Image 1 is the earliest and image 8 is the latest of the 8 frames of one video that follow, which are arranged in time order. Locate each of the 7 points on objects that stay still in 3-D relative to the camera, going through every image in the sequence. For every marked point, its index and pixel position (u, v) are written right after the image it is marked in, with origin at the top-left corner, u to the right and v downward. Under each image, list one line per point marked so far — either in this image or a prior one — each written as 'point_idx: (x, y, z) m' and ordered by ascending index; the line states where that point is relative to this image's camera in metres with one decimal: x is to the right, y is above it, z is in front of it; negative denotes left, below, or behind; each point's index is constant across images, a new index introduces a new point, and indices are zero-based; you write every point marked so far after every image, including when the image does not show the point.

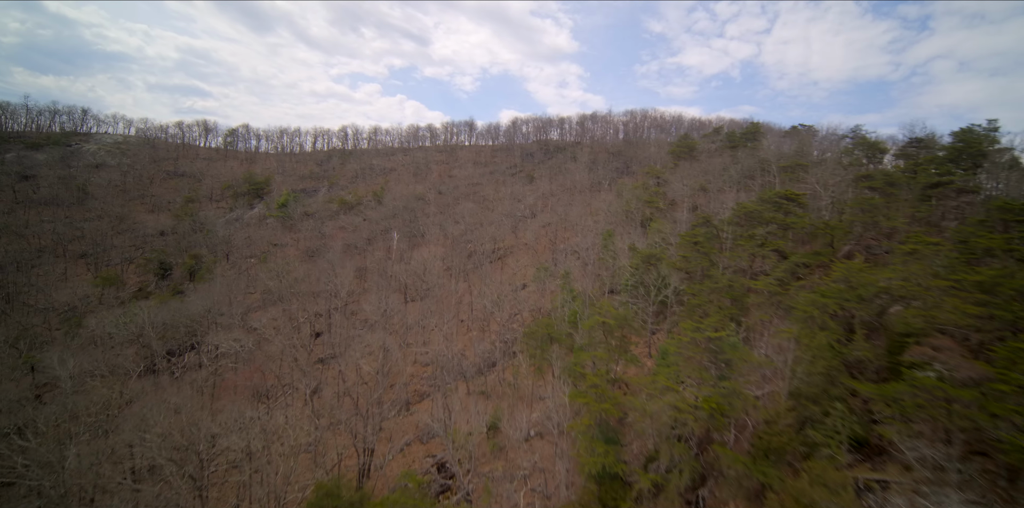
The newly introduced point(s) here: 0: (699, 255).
0: (+7.4, -0.1, +16.5) m
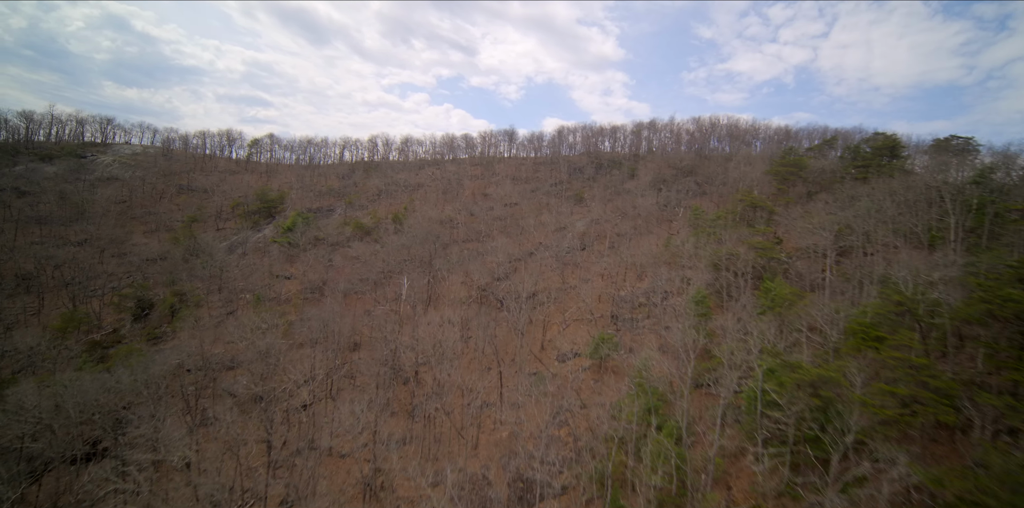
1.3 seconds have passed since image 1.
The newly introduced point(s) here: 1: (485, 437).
0: (+8.6, -2.9, +8.6) m
1: (-1.1, -7.5, +17.1) m
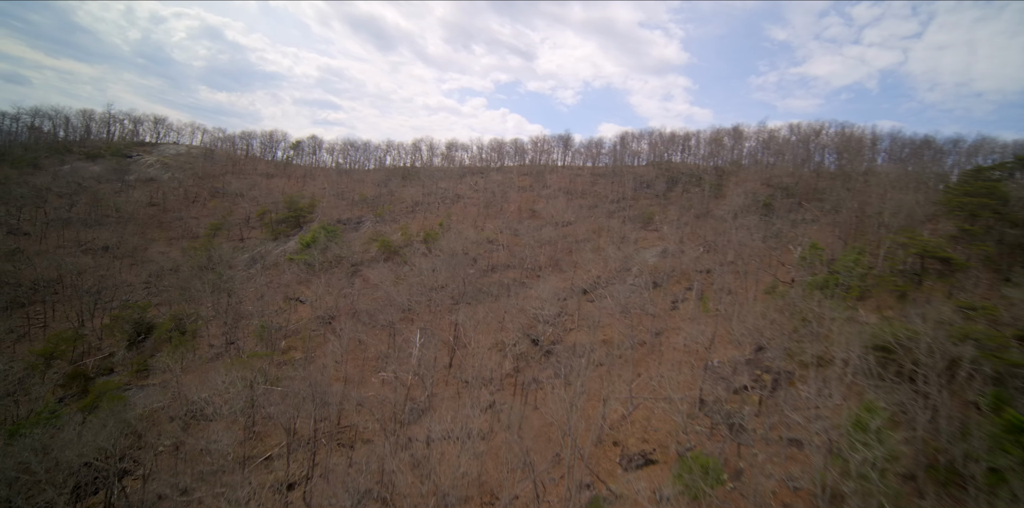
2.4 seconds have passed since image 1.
0: (+8.8, -5.2, +1.8) m
1: (0.0, -9.4, +11.4) m
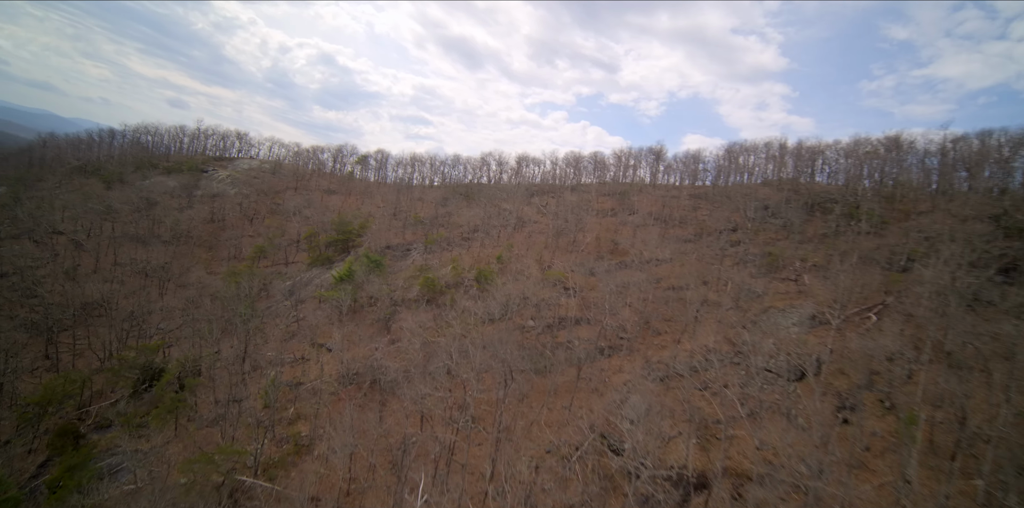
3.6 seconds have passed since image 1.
0: (+7.6, -7.3, -6.4) m
1: (+0.4, -11.5, +4.6) m
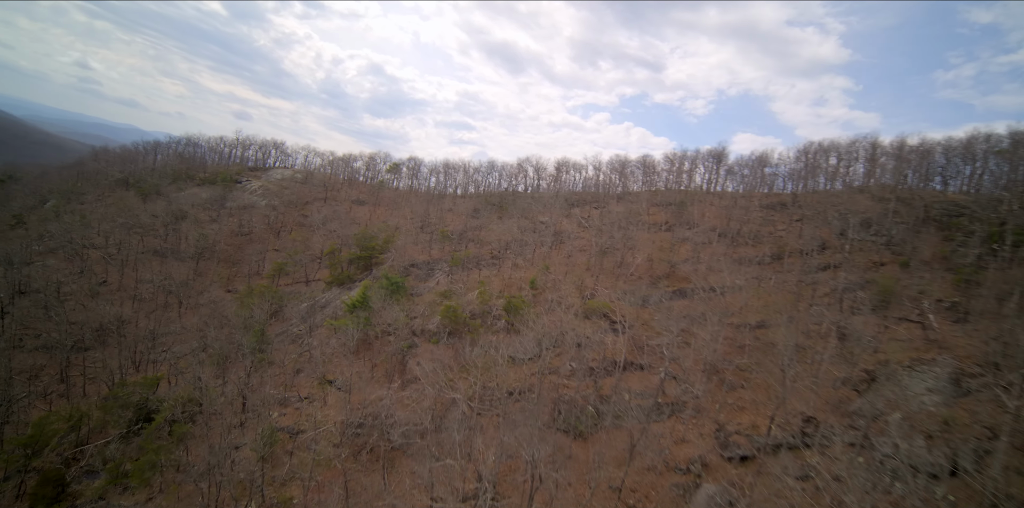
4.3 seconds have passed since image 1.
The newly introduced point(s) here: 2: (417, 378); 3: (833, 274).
0: (+6.3, -8.4, -10.6) m
1: (+0.2, -12.6, +0.9) m
2: (-4.1, -5.4, +17.9) m
3: (+15.4, -0.9, +19.6) m
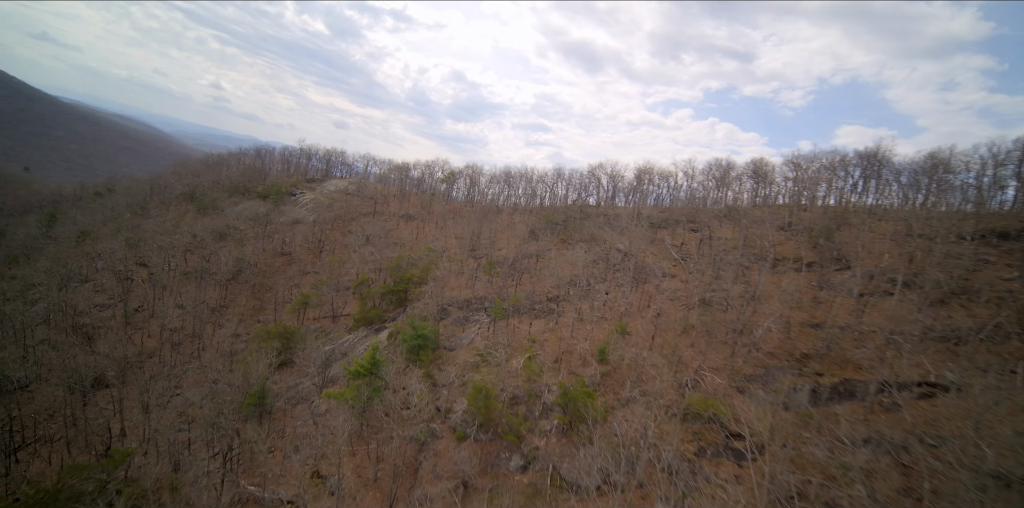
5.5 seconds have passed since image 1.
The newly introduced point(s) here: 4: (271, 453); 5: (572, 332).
0: (+2.7, -10.5, -17.8) m
1: (-1.4, -14.6, -5.3) m
2: (-2.5, -7.4, +12.1) m
3: (+17.0, -3.3, +10.5) m
4: (-9.4, -7.6, +16.2) m
5: (+2.6, -3.2, +17.2) m
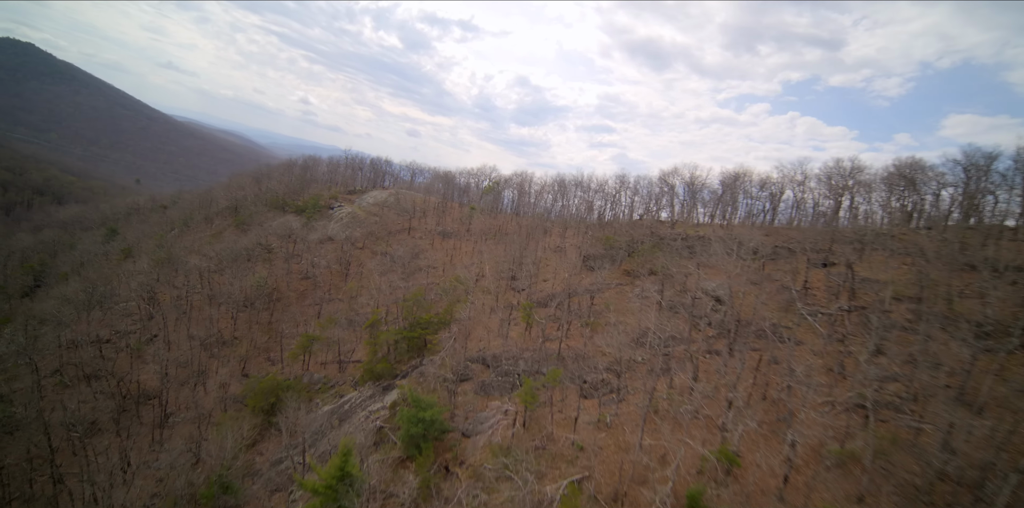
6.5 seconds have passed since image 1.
0: (-1.6, -12.0, -23.6) m
1: (-3.9, -16.1, -10.7) m
2: (-2.3, -9.0, +6.8) m
3: (+16.8, -5.1, +2.3) m
4: (-8.5, -9.2, +11.9) m
5: (+3.5, -4.9, +11.1) m
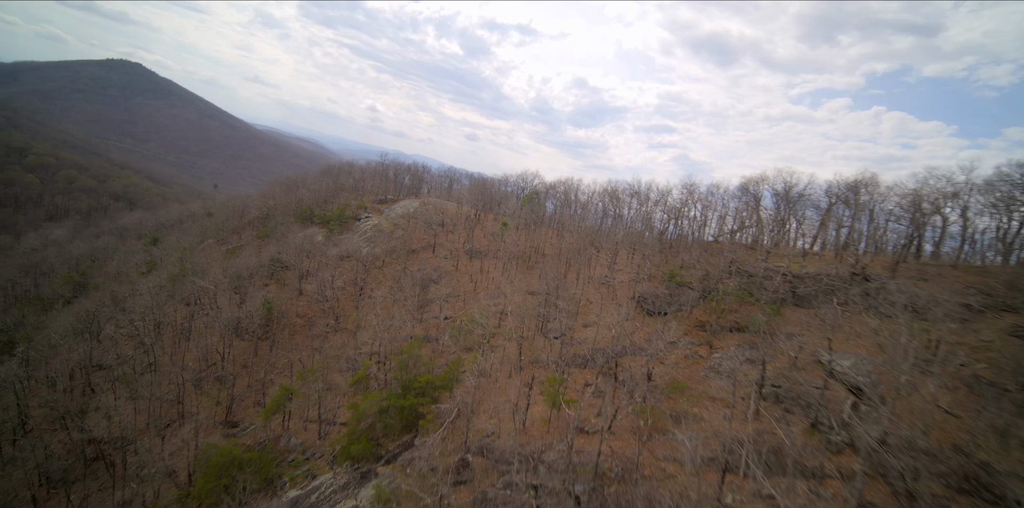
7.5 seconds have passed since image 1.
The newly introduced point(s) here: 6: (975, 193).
0: (-6.4, -13.2, -28.2) m
1: (-7.1, -17.3, -15.2) m
2: (-3.2, -10.4, +2.0) m
3: (+15.3, -6.8, -4.9) m
4: (-8.7, -10.5, +7.8) m
5: (+3.2, -6.4, +5.5) m
6: (+20.6, +2.9, +18.2) m
